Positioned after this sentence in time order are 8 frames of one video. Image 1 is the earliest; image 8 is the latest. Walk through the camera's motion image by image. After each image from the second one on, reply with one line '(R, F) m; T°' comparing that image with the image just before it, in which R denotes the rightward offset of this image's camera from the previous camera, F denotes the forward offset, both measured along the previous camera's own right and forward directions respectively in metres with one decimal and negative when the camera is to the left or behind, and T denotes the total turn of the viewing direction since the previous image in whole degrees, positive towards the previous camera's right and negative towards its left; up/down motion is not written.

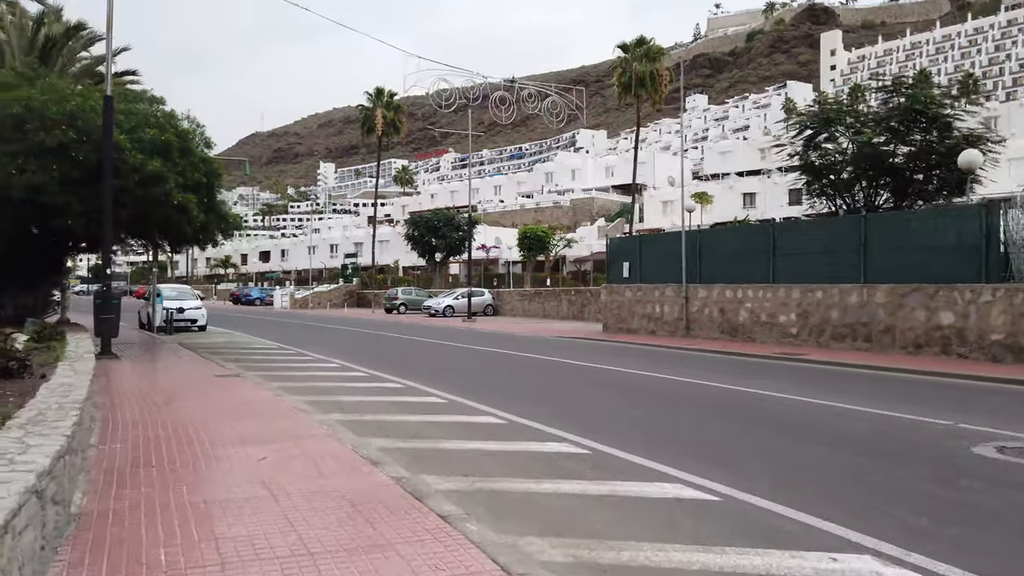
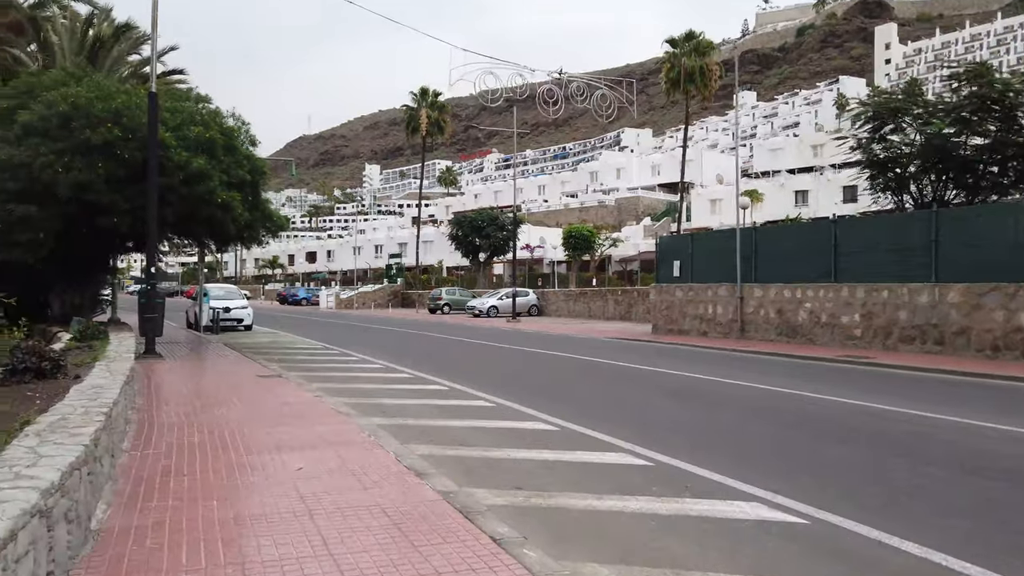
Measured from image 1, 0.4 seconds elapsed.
(-0.1, +0.6) m; -3°
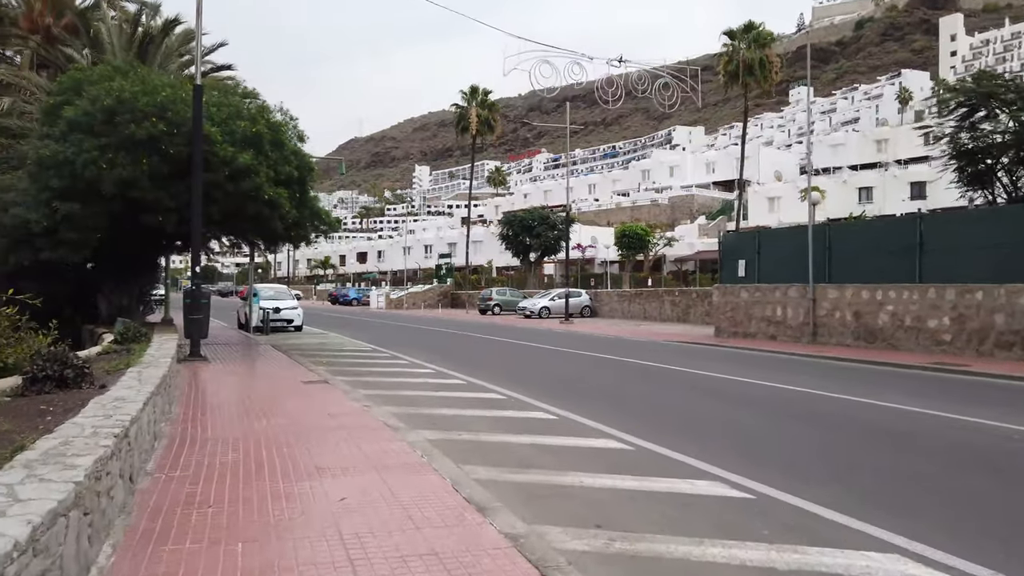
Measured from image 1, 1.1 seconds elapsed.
(-0.2, +1.1) m; -4°
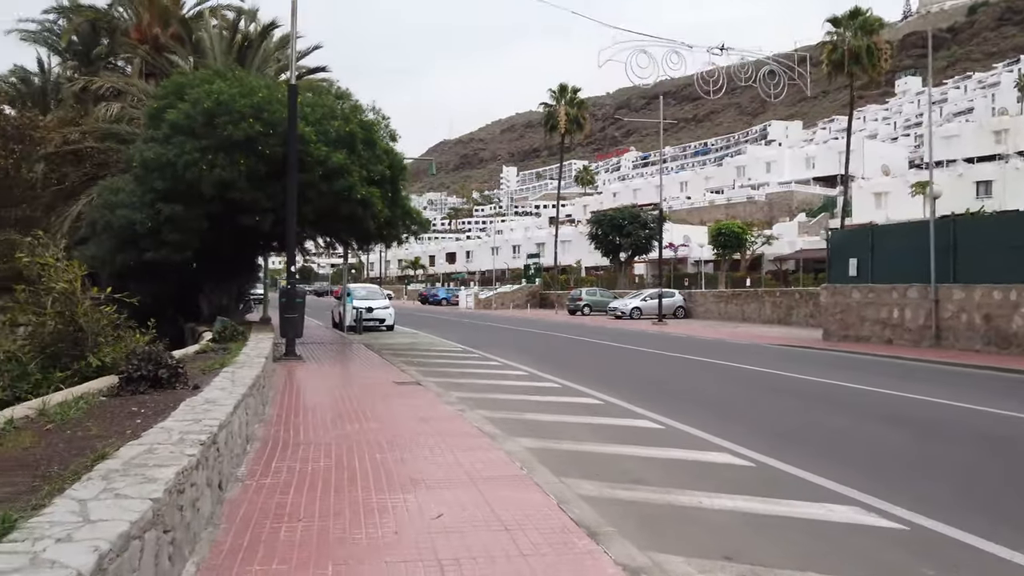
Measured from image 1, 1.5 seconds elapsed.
(-0.2, +0.6) m; -7°
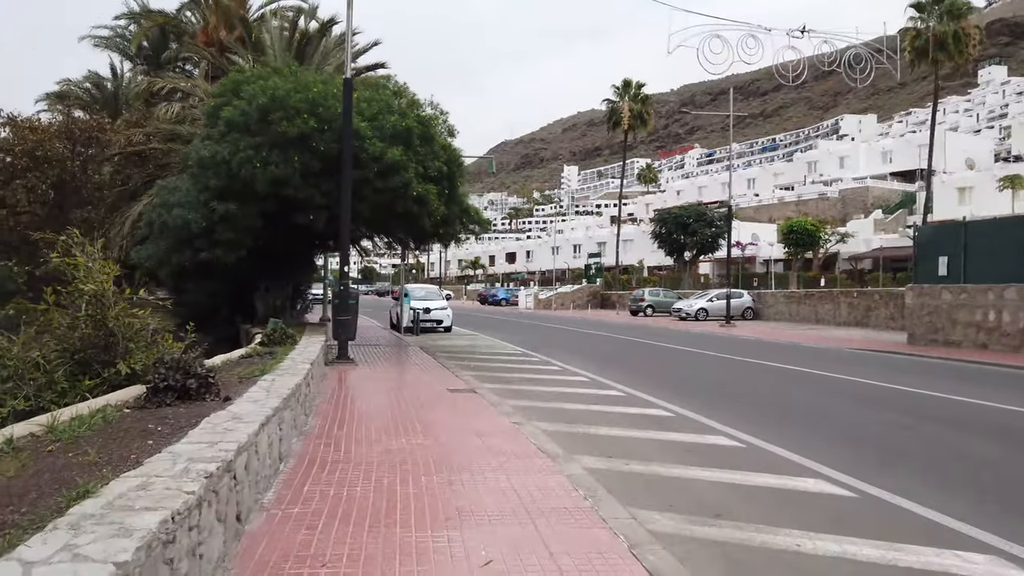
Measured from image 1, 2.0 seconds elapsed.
(0.0, +0.9) m; -5°
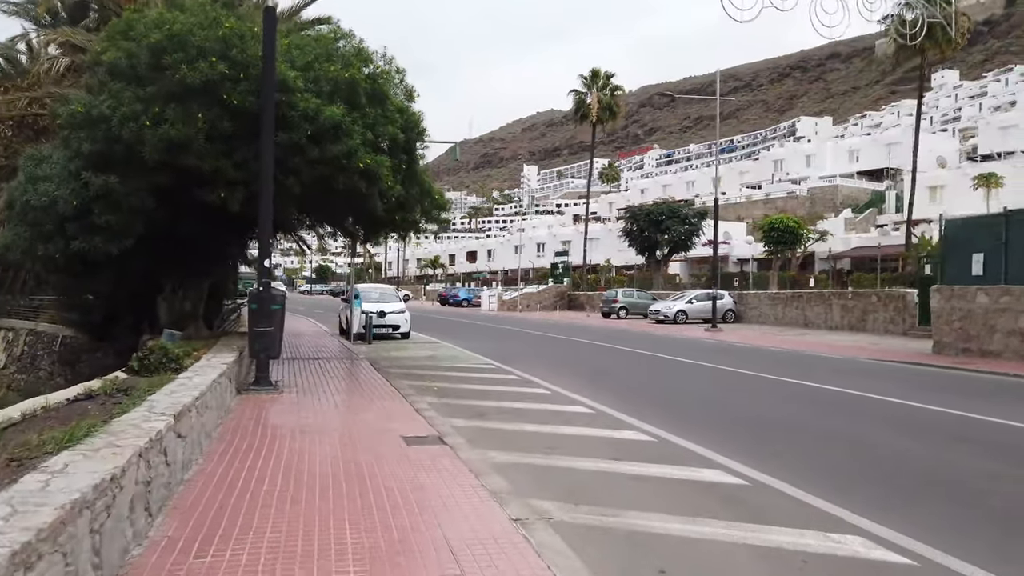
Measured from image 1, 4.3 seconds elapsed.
(-0.3, +3.7) m; +3°
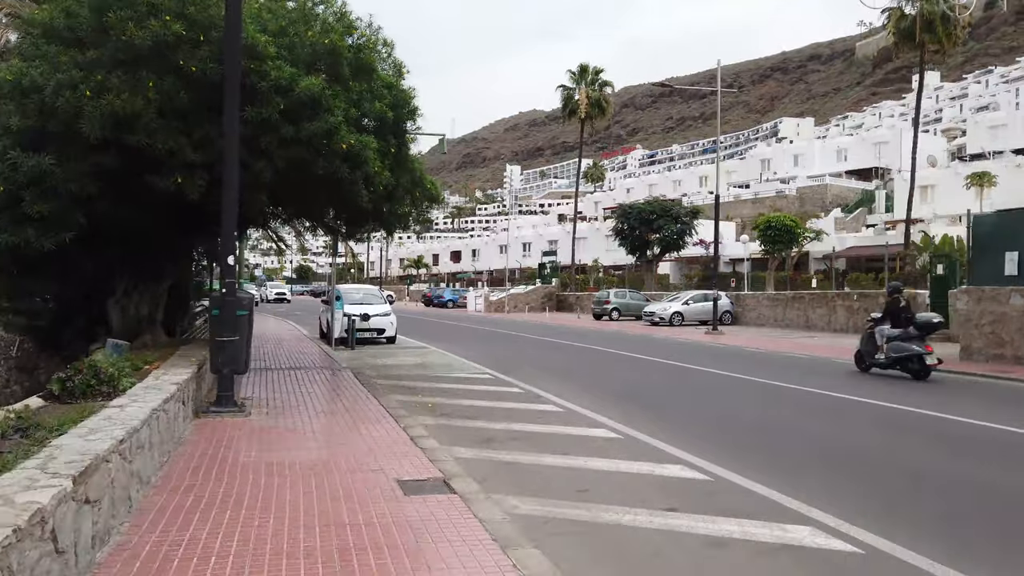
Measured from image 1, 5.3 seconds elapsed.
(-0.4, +1.7) m; +1°
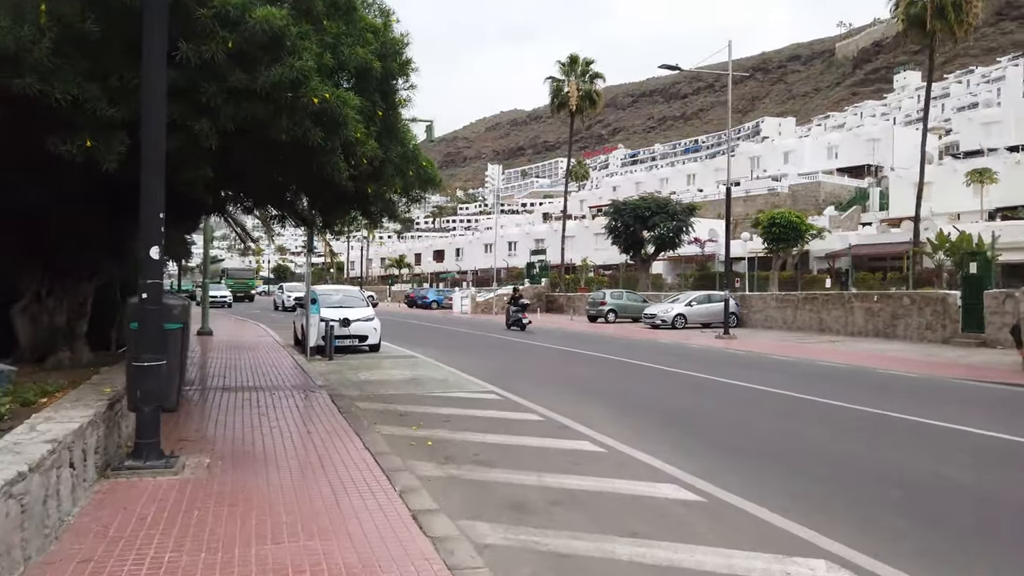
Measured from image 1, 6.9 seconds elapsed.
(-0.5, +2.6) m; +1°
